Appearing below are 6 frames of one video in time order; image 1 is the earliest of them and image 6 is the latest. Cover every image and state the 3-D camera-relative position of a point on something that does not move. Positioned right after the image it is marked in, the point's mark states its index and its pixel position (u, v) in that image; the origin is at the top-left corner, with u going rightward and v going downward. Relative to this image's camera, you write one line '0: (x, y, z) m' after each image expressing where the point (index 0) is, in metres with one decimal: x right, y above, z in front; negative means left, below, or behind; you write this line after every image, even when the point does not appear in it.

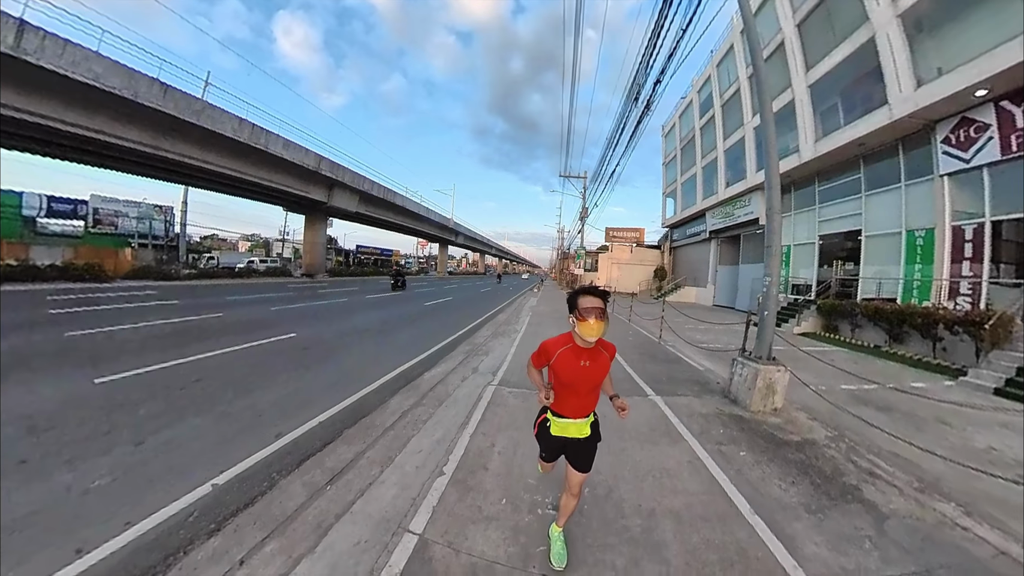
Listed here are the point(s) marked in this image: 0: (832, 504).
0: (+2.1, -1.4, +2.2) m
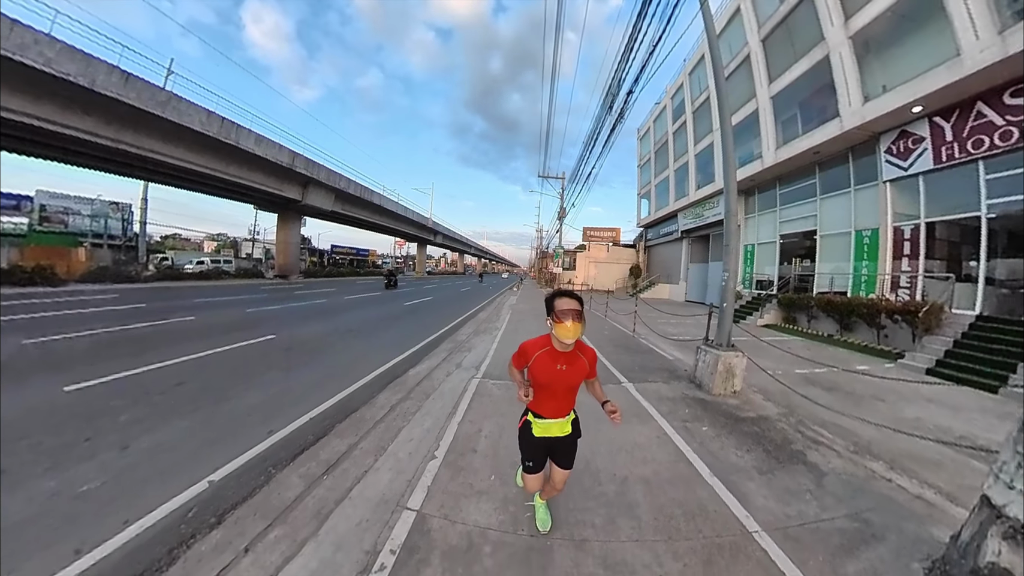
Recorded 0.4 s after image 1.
0: (+2.0, -1.3, +2.5) m
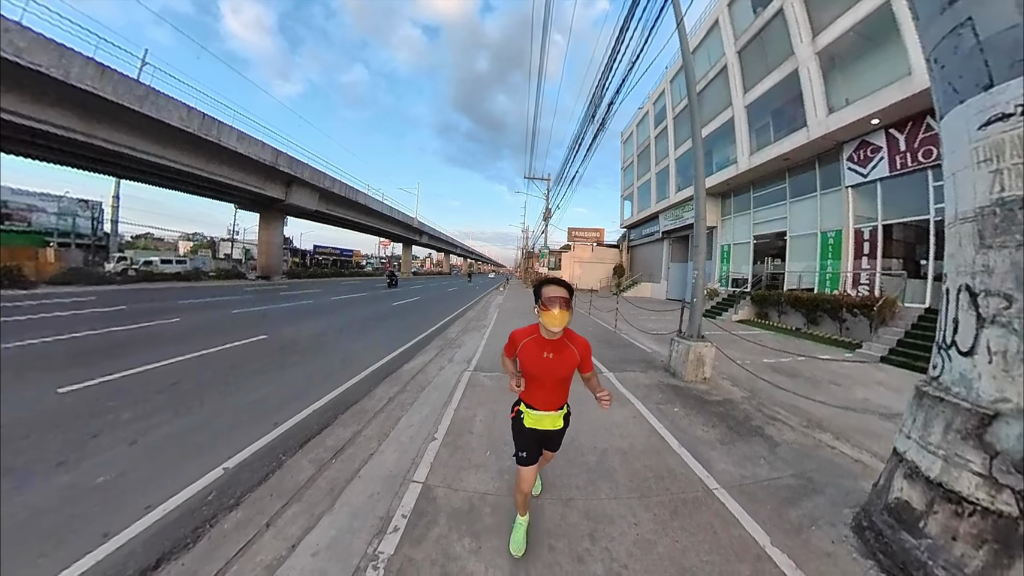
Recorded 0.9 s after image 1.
0: (+1.9, -1.3, +2.9) m
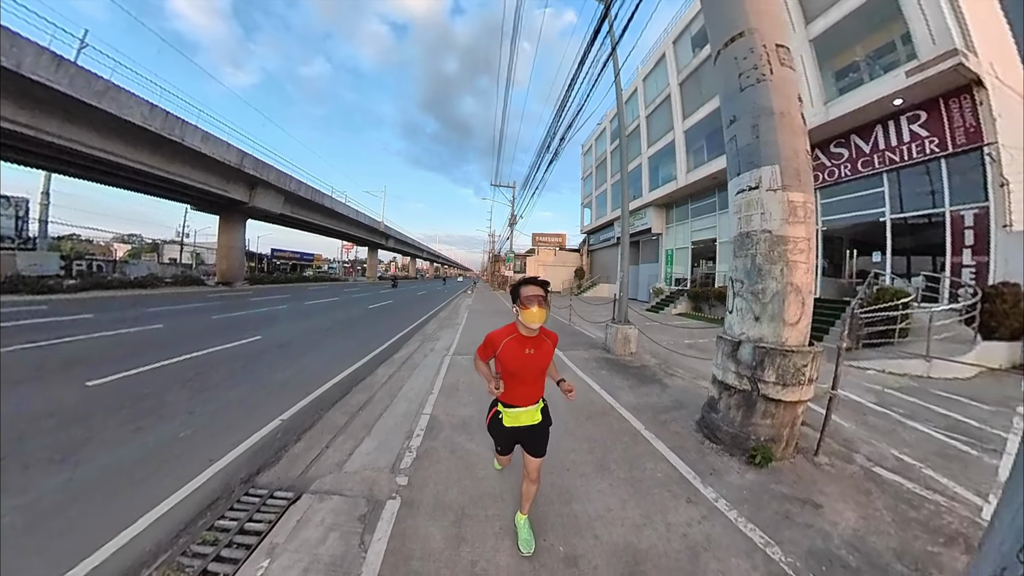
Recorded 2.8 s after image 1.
0: (+1.6, -1.2, +4.2) m
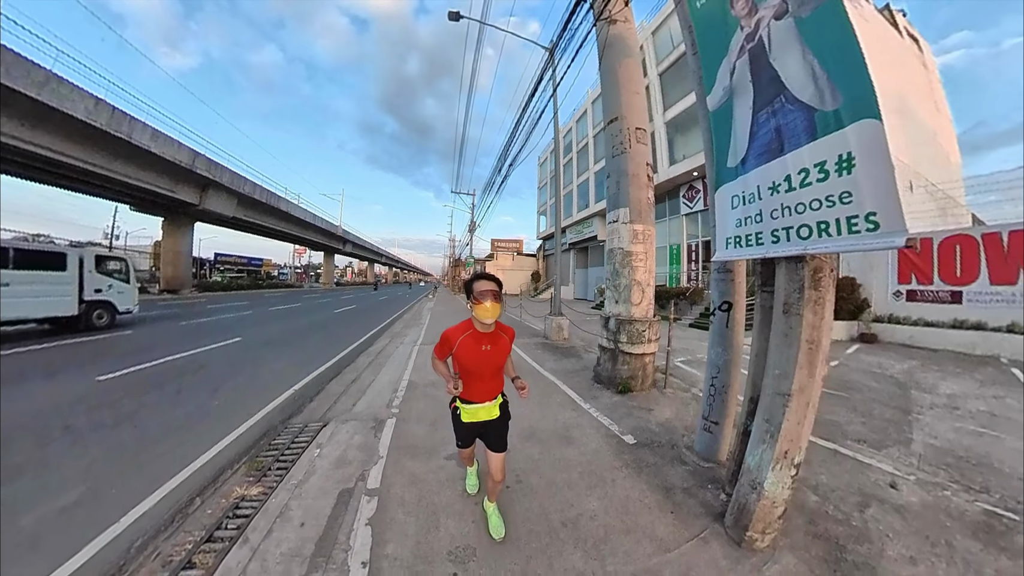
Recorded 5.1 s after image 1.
0: (+0.9, -1.2, +5.8) m
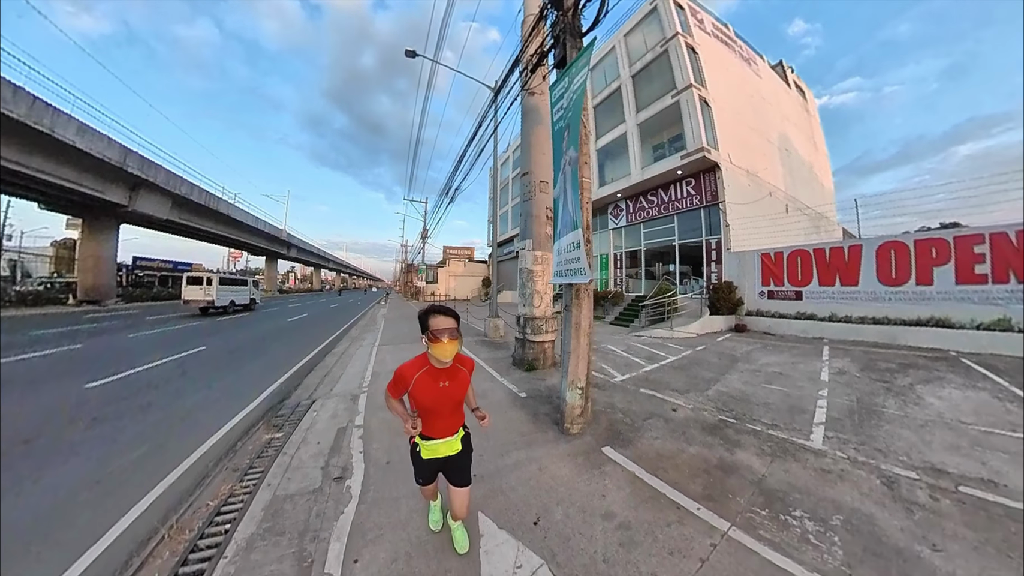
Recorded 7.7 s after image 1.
0: (-0.5, -1.4, +7.9) m
